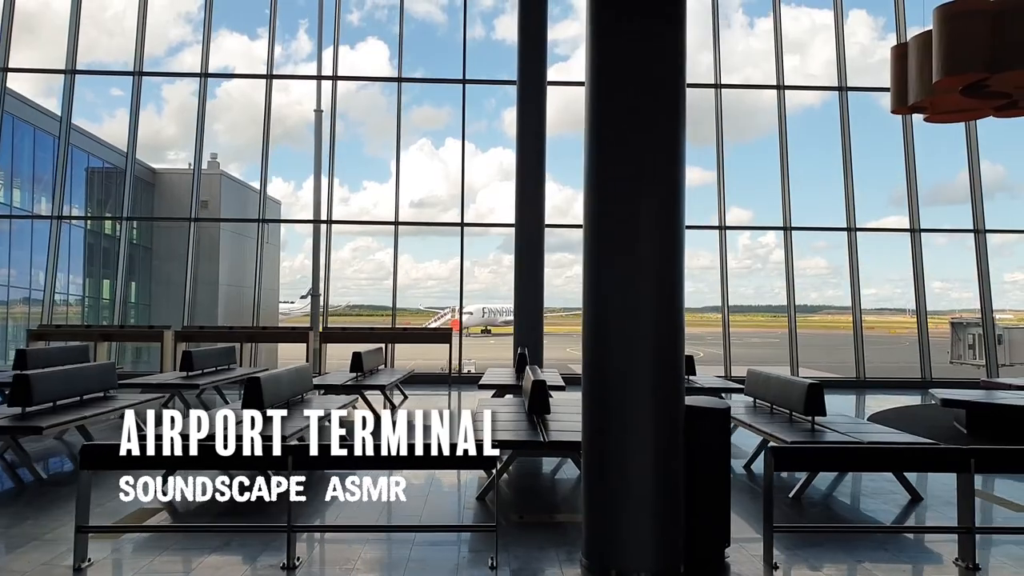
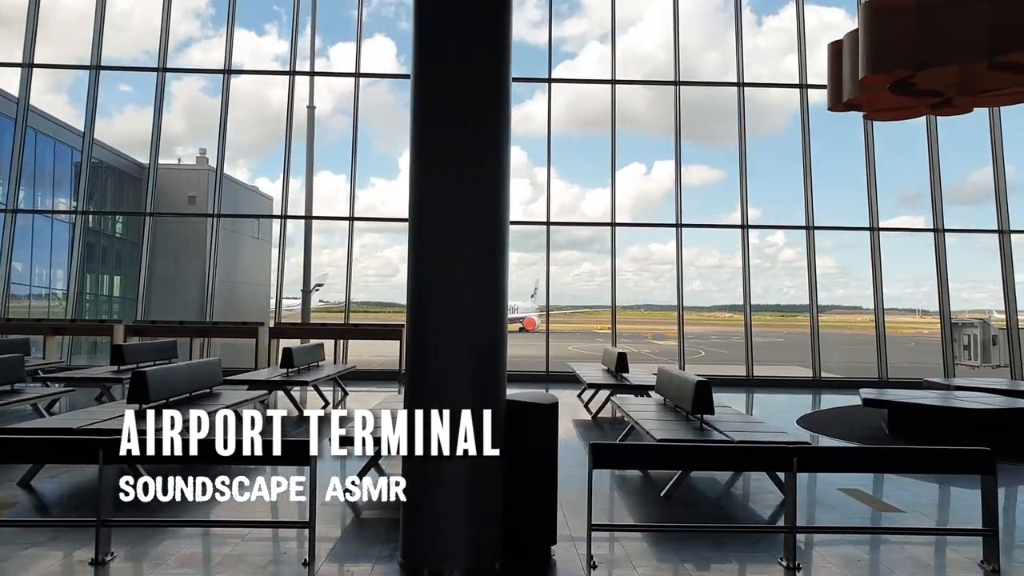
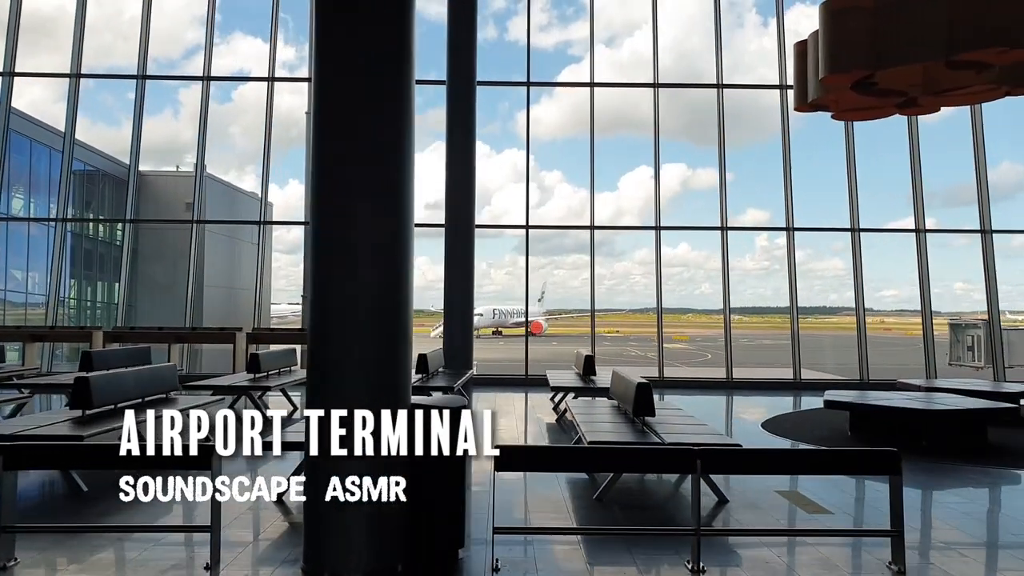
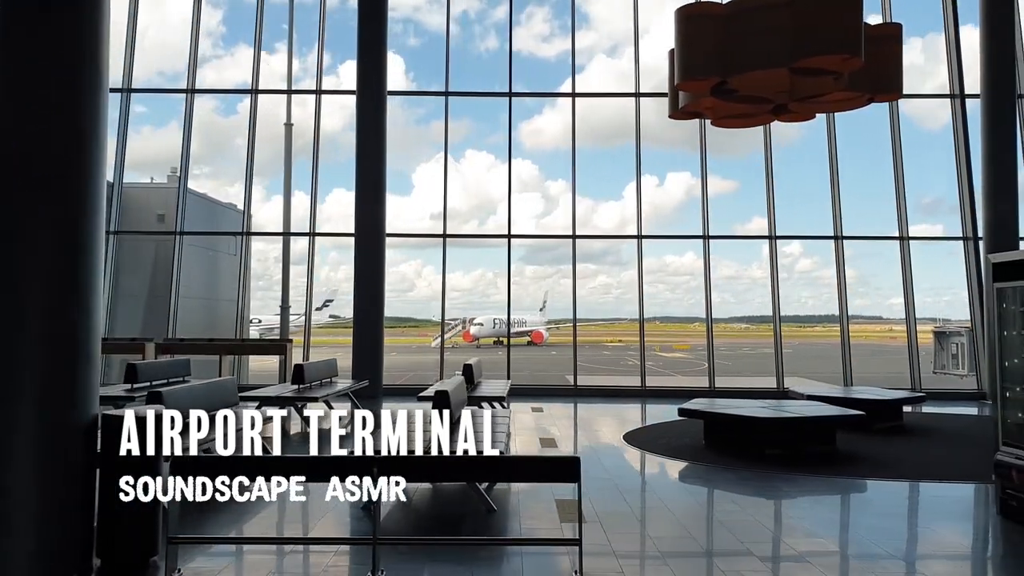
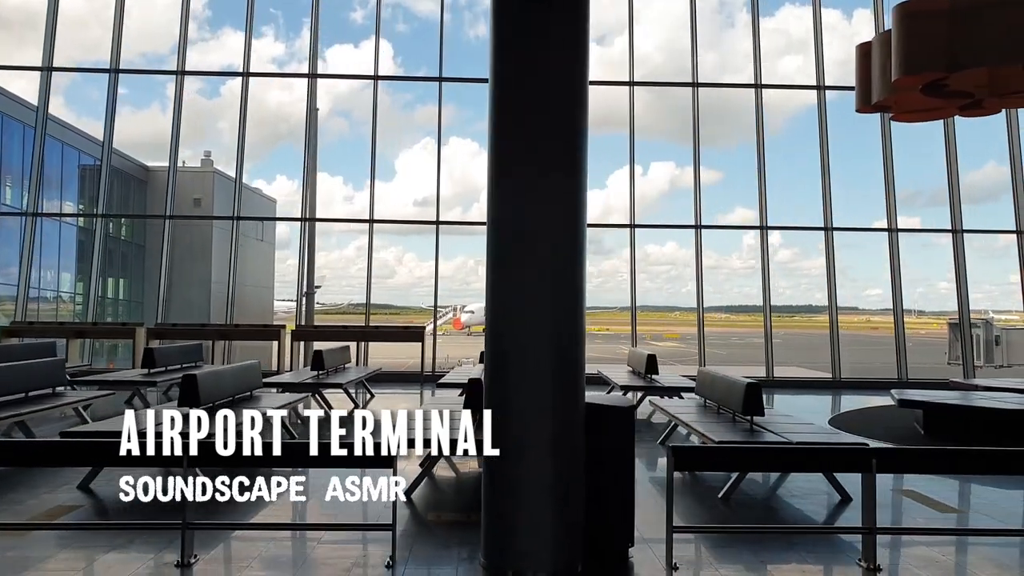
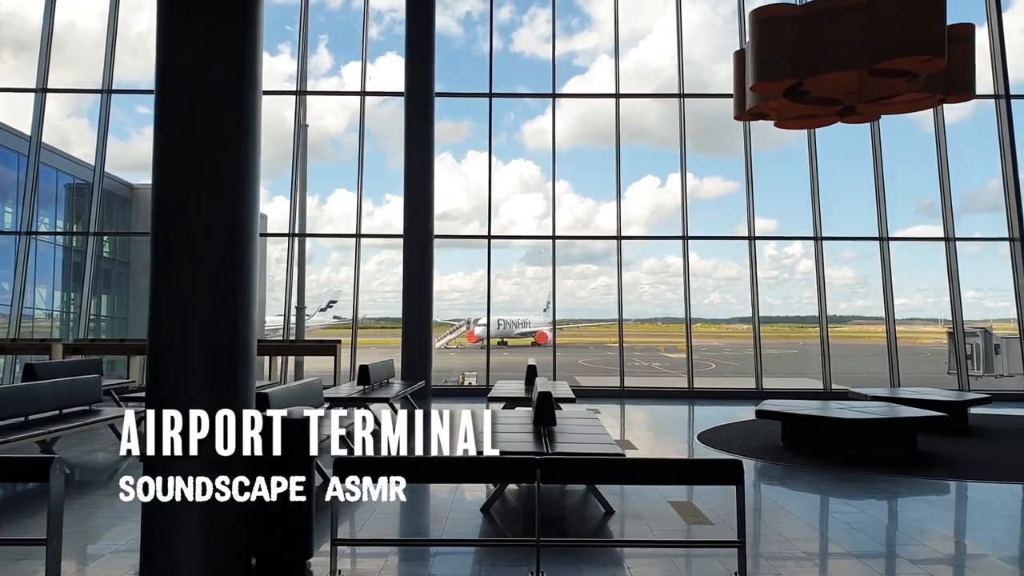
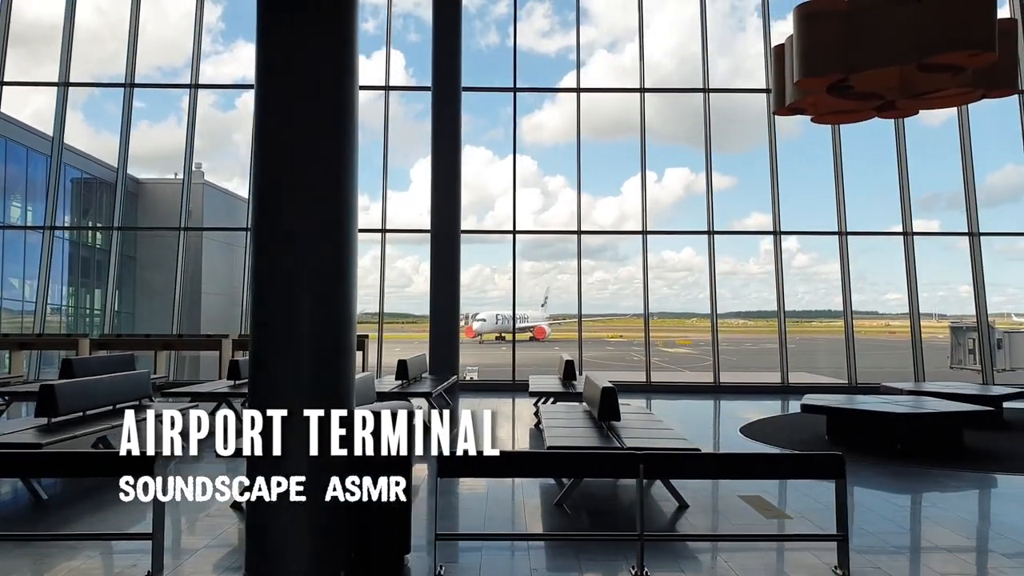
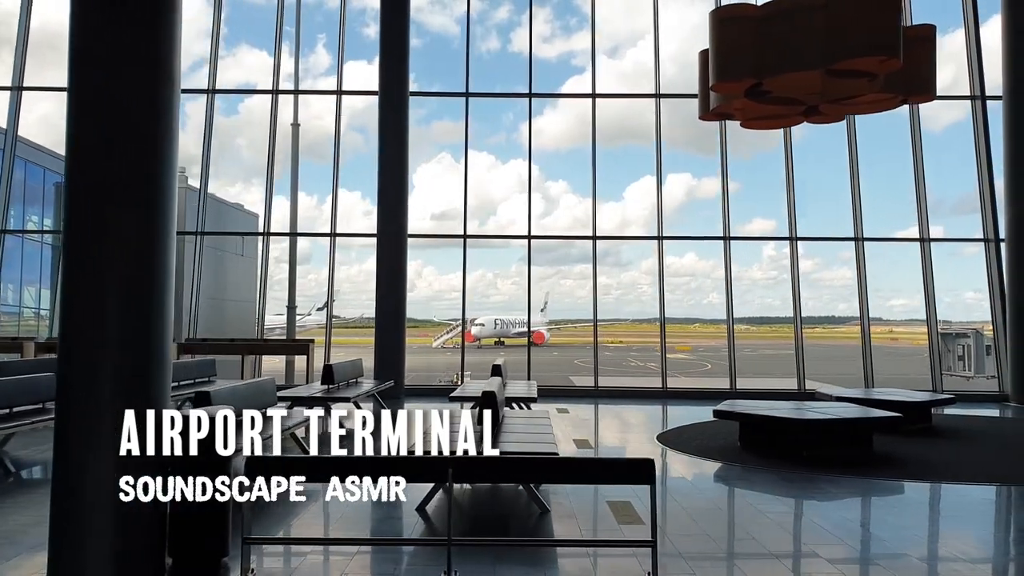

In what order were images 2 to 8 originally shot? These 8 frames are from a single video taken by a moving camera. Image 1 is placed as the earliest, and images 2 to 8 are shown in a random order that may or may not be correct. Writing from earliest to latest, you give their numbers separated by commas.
5, 2, 3, 7, 6, 8, 4
